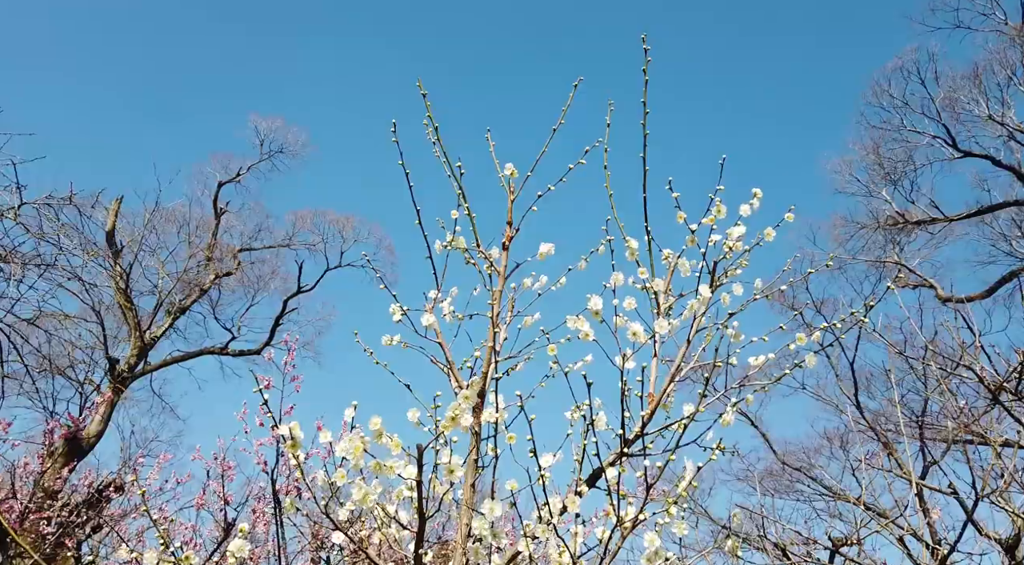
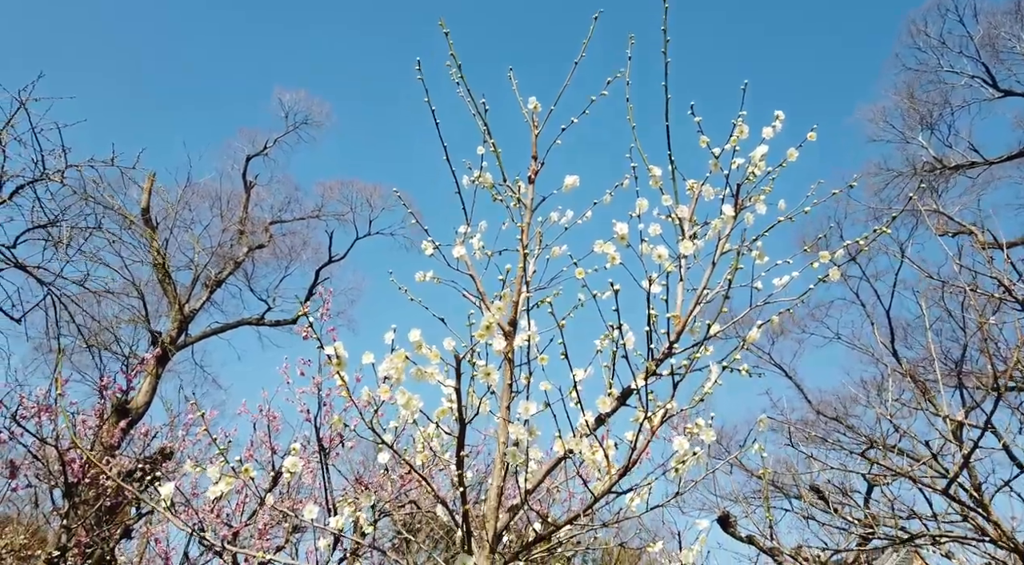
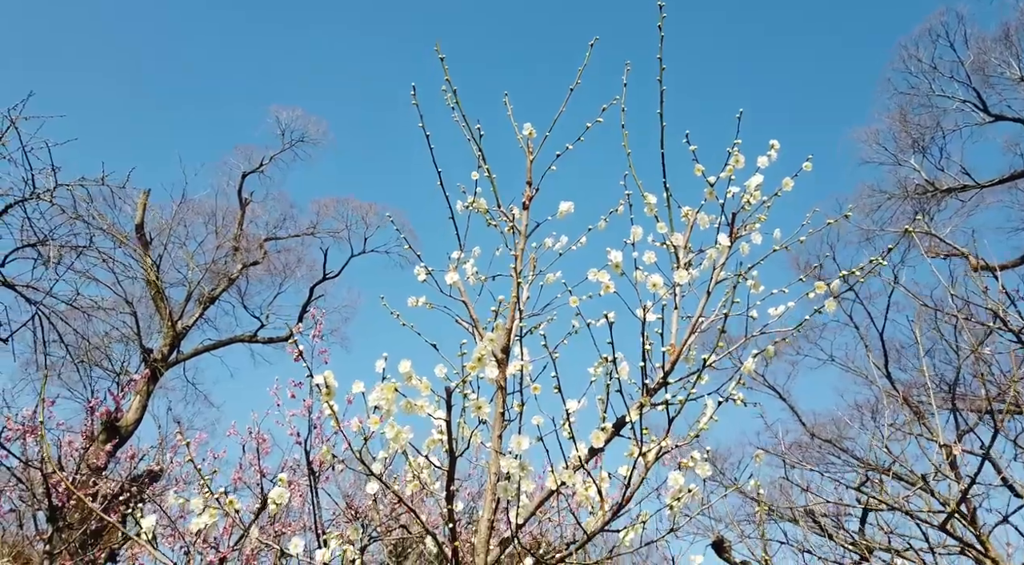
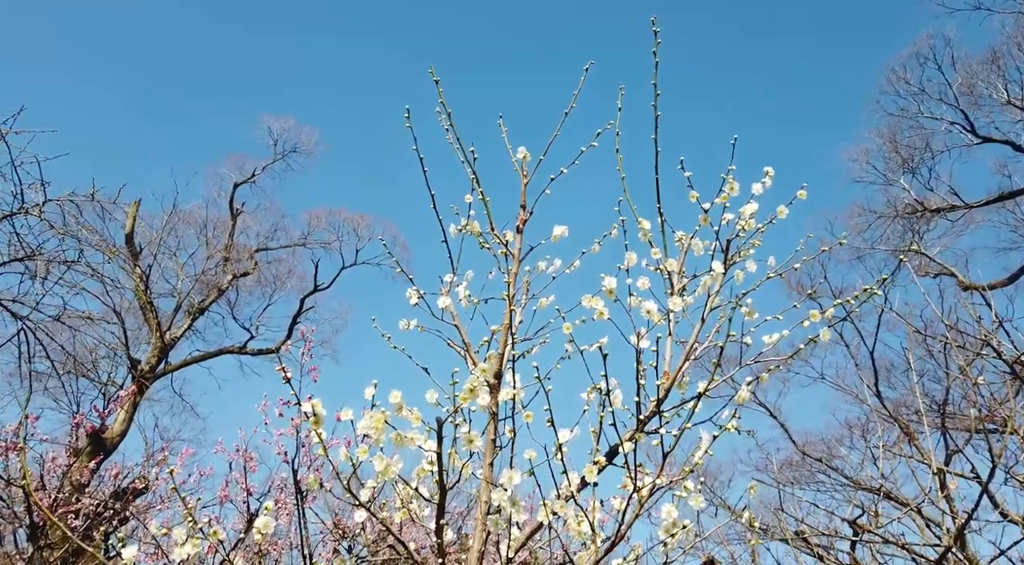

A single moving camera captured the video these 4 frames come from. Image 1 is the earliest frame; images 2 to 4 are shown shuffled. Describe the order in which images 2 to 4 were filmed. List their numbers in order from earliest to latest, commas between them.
4, 3, 2
